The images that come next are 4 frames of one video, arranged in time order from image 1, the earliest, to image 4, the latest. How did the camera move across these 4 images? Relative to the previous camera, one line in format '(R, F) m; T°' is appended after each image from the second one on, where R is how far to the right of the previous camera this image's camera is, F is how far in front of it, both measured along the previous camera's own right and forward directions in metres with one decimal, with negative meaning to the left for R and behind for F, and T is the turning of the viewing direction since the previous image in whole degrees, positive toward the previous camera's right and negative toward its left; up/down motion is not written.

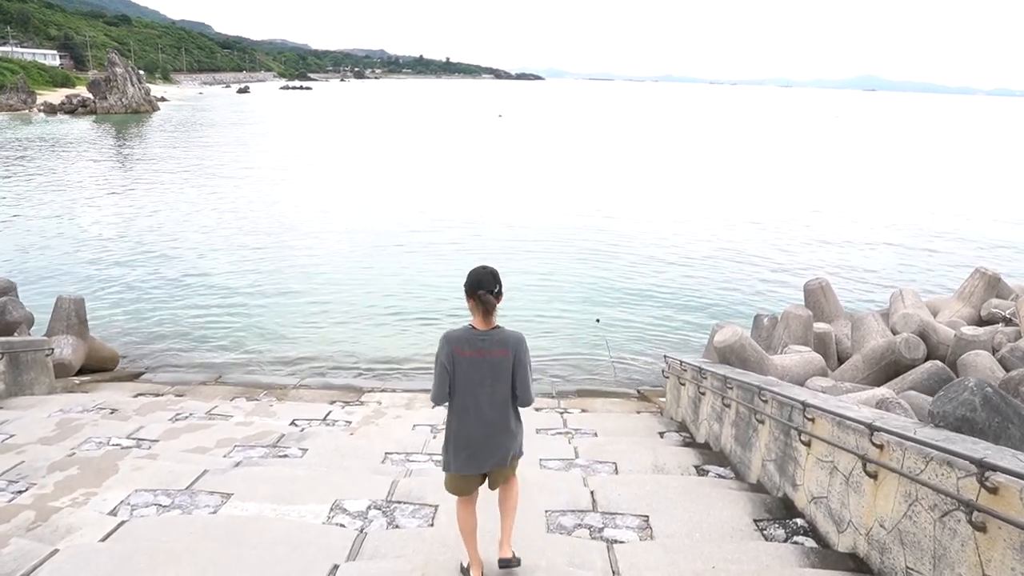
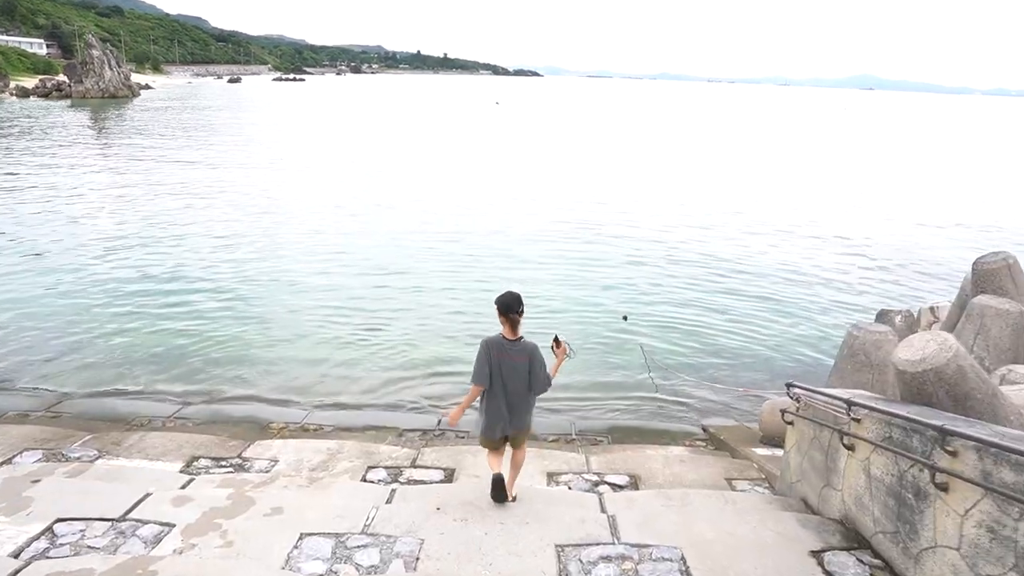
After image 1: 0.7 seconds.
(0.0, +2.9) m; 0°
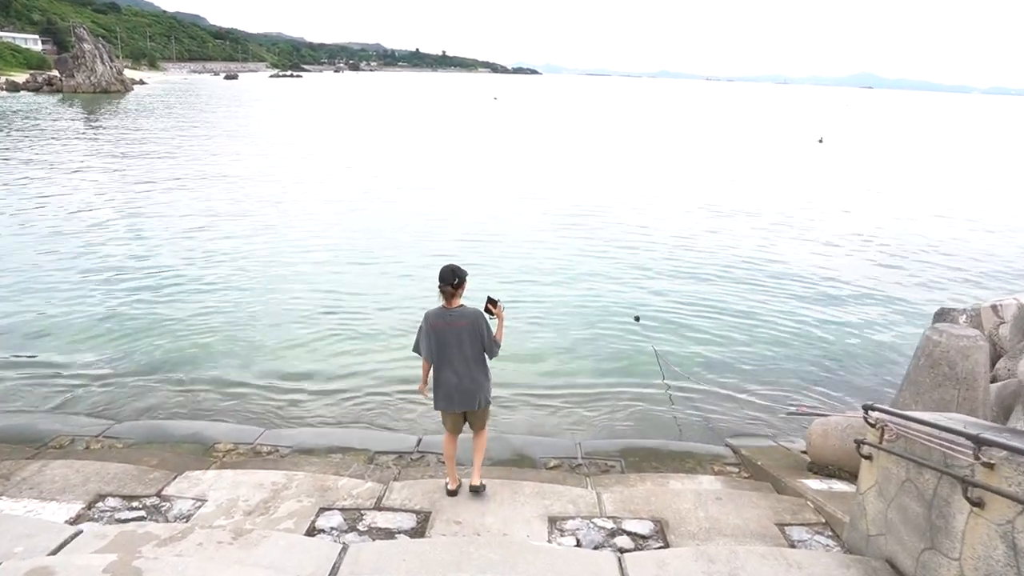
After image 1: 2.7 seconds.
(0.0, +0.8) m; 0°
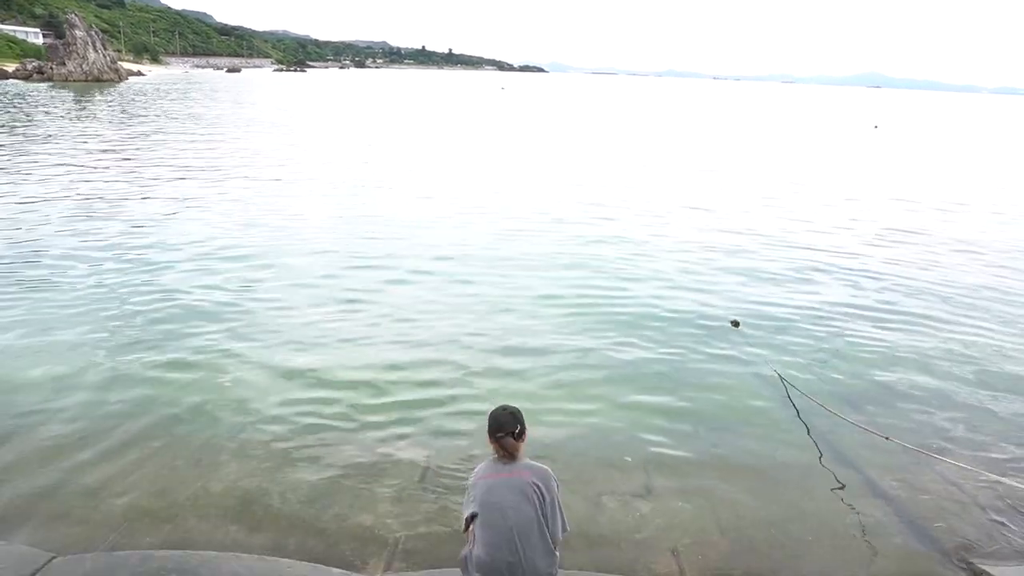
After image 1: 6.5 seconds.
(-0.1, +1.6) m; 0°
